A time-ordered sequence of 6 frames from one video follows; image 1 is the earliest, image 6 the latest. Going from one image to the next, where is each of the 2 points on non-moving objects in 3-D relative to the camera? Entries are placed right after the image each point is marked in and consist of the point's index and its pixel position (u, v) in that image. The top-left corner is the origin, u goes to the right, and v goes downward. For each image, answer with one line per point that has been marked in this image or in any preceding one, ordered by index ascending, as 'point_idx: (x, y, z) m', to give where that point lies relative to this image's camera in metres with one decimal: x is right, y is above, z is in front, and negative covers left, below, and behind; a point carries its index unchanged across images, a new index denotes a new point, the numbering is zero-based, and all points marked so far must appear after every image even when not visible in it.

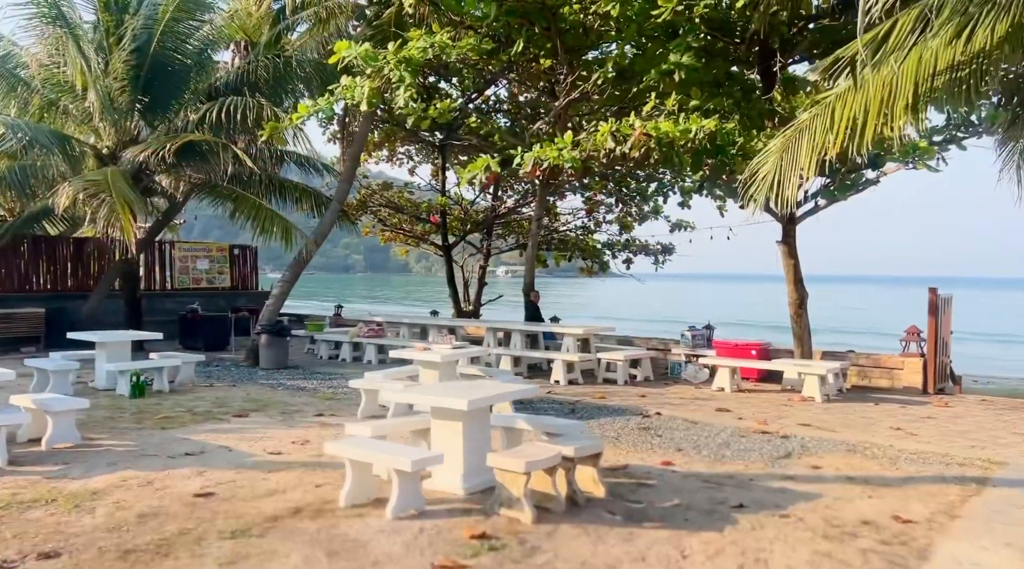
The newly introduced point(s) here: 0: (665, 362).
0: (+2.3, -1.2, +13.2) m
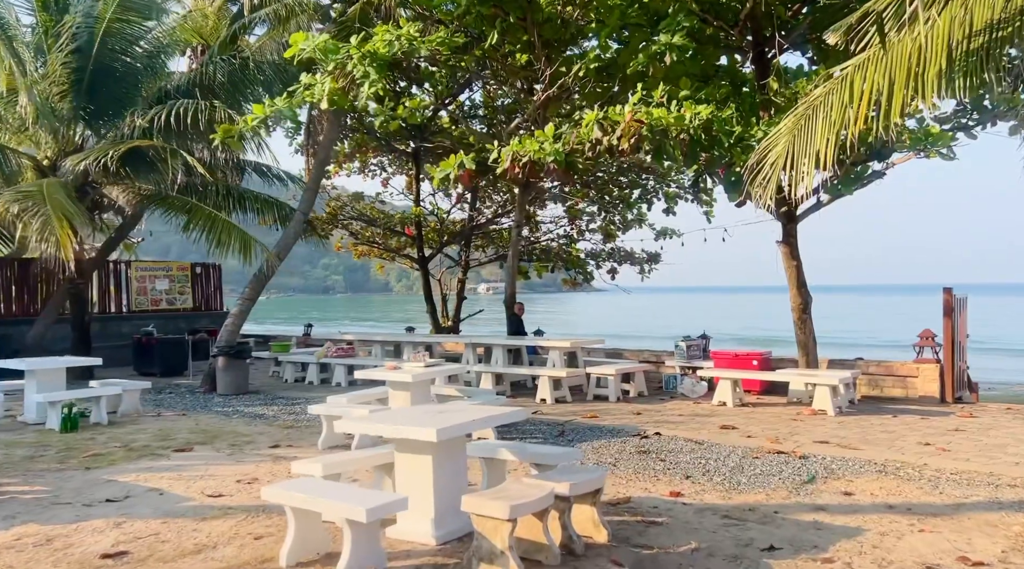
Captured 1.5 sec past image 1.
0: (+2.1, -1.3, +12.2) m
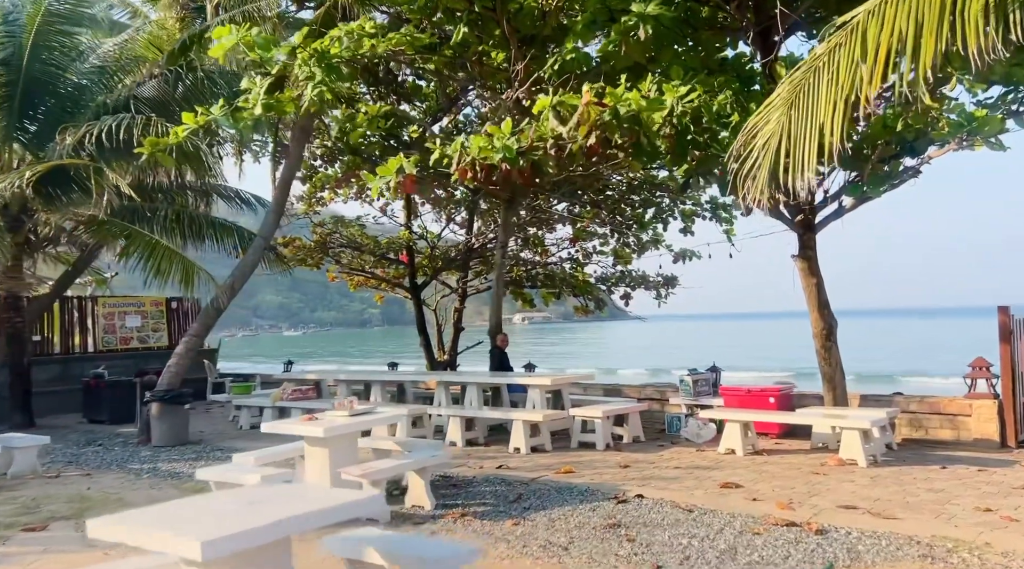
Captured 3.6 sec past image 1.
0: (+1.8, -1.6, +10.5) m
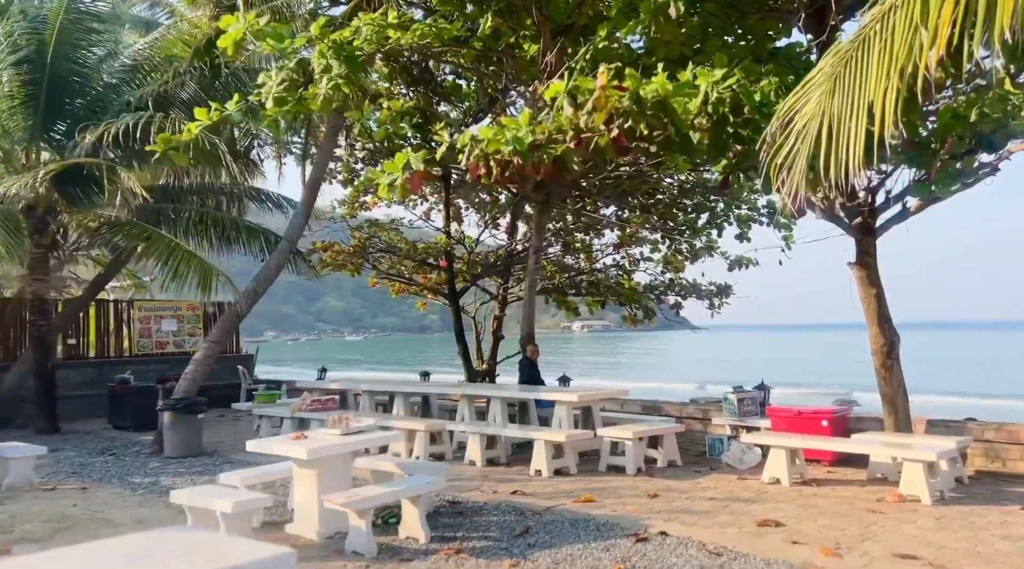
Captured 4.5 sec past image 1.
0: (+2.1, -1.7, +9.6) m
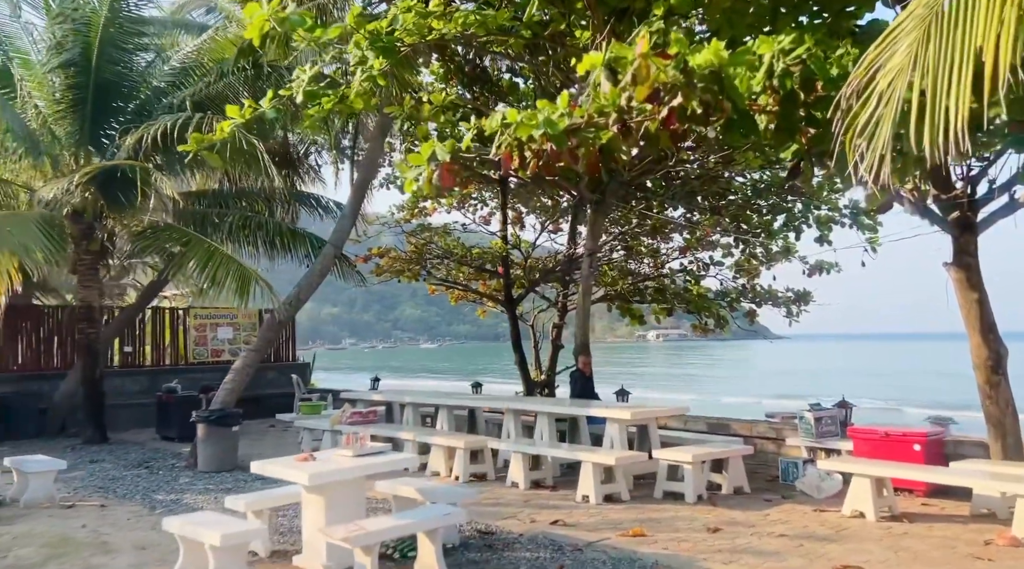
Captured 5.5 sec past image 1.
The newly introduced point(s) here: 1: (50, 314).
0: (+2.6, -1.7, +8.6) m
1: (-7.2, -0.3, +13.1) m
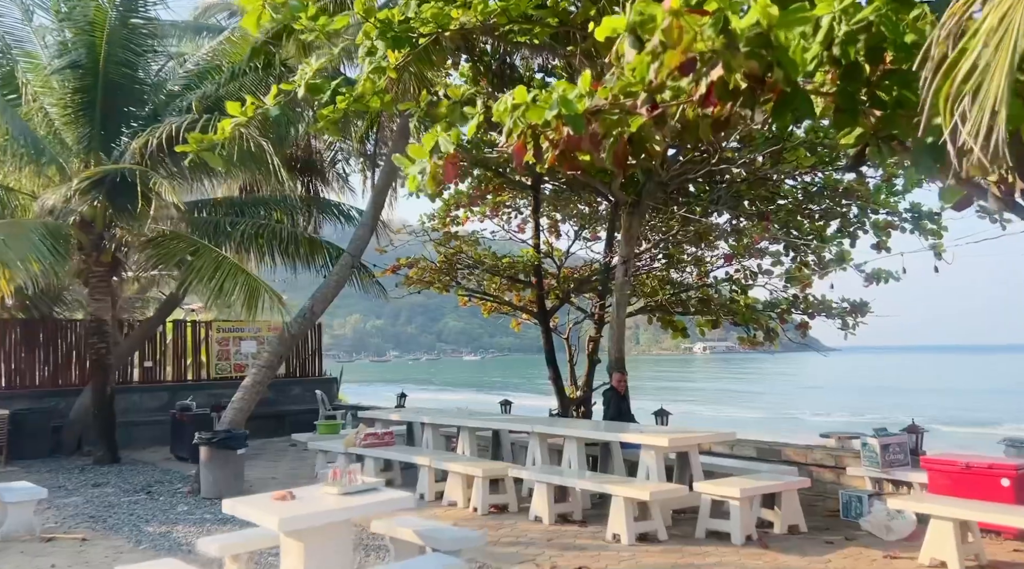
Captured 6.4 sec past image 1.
0: (+2.8, -1.8, +7.7) m
1: (-6.7, -0.5, +12.7) m
